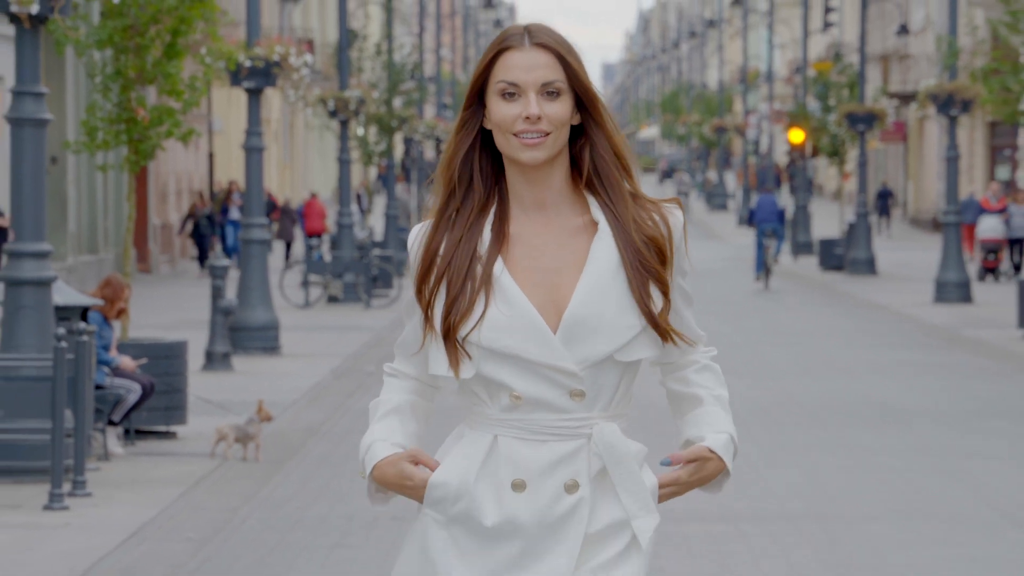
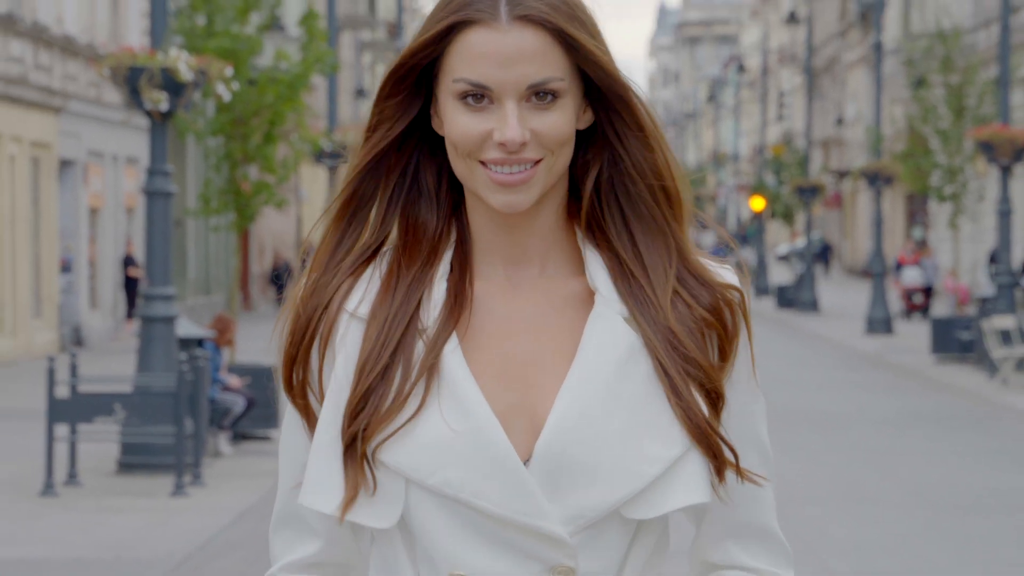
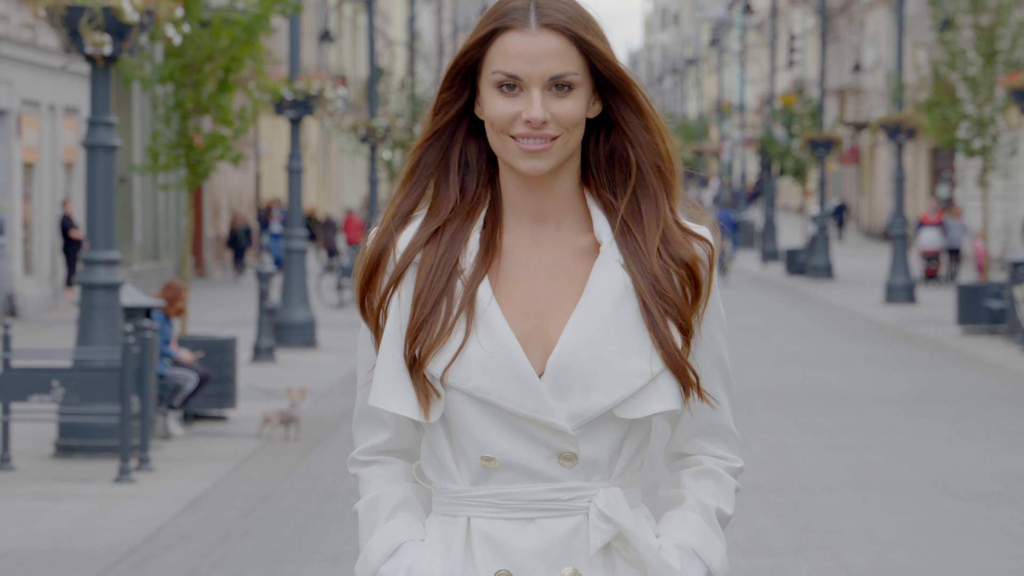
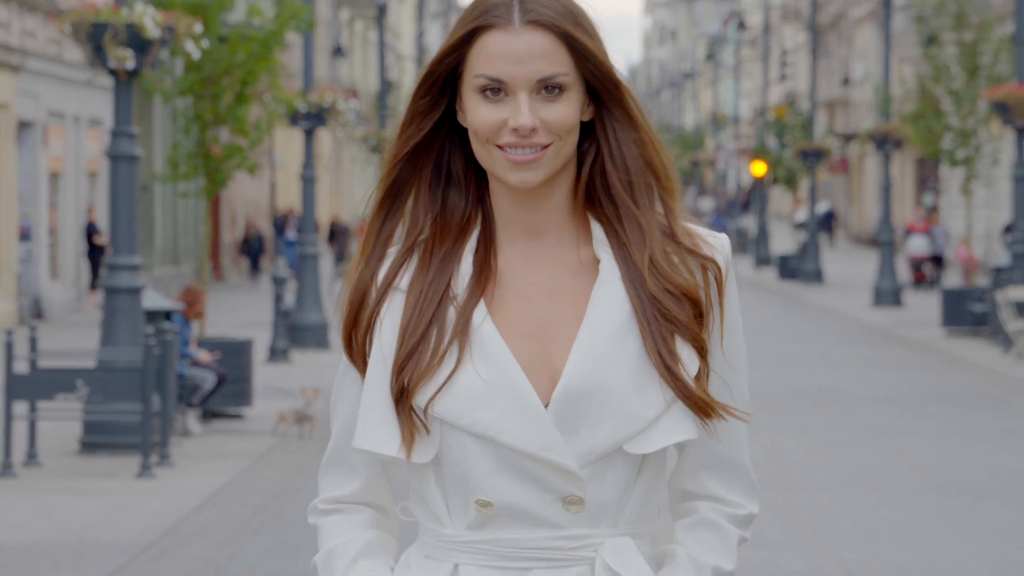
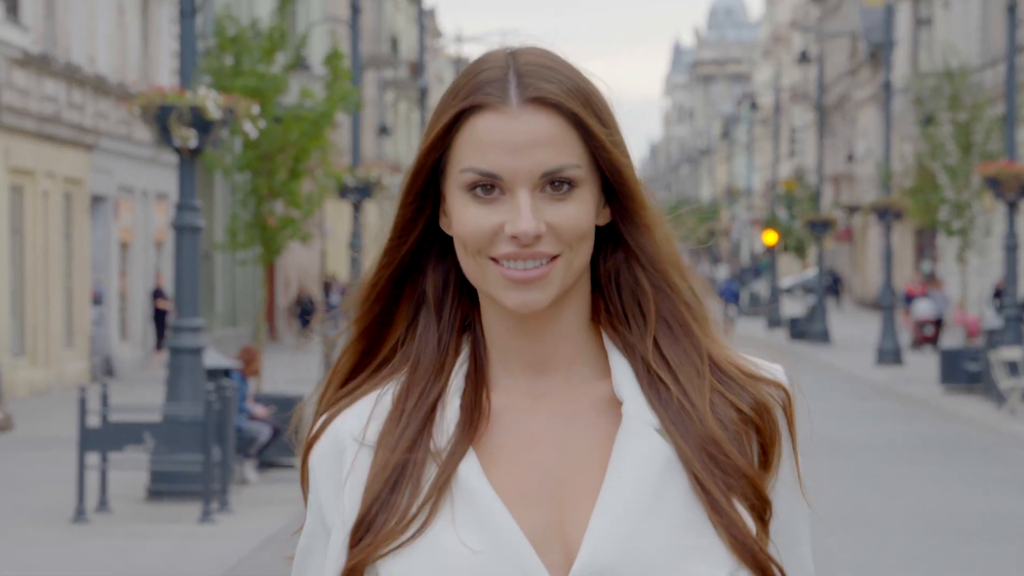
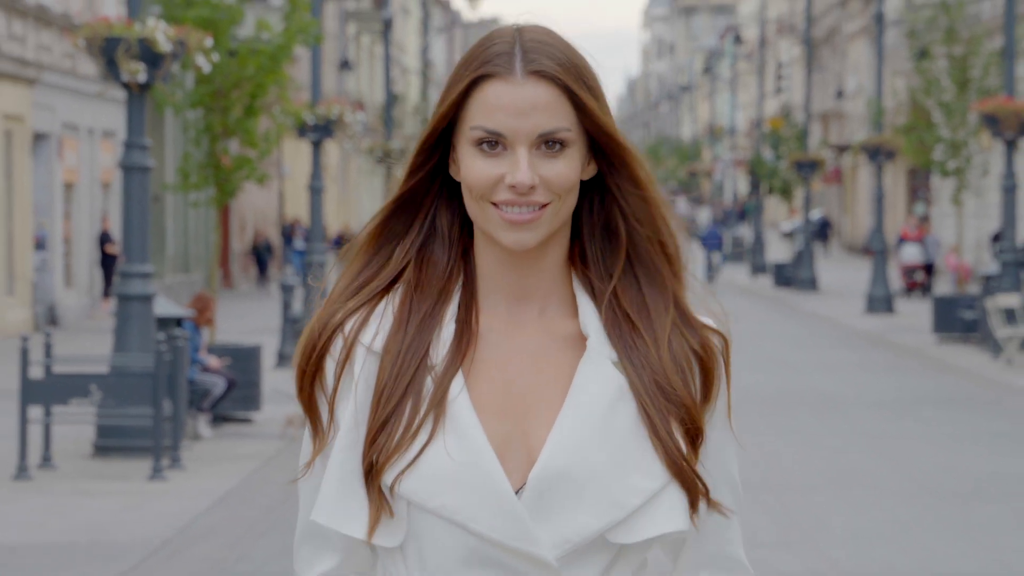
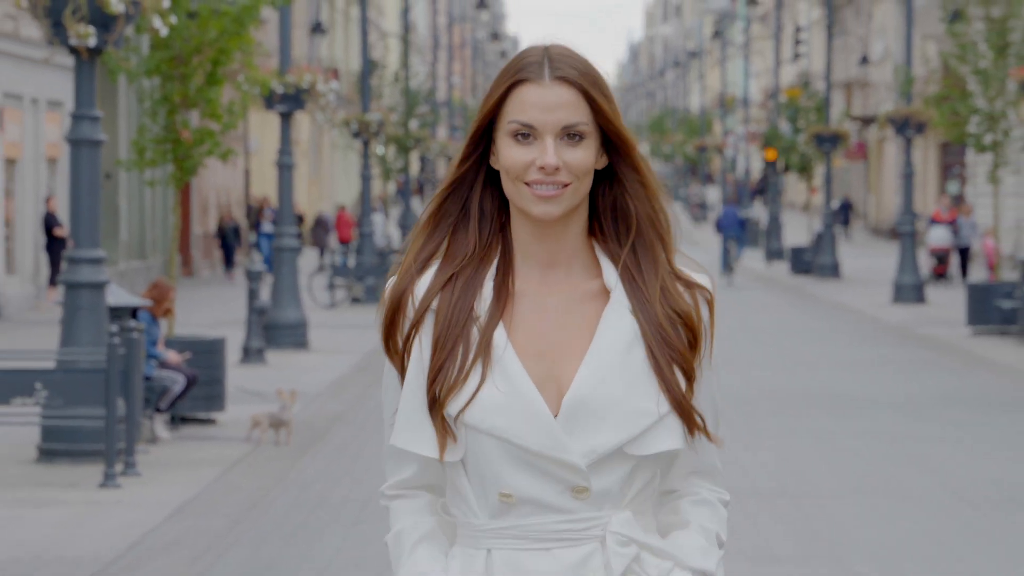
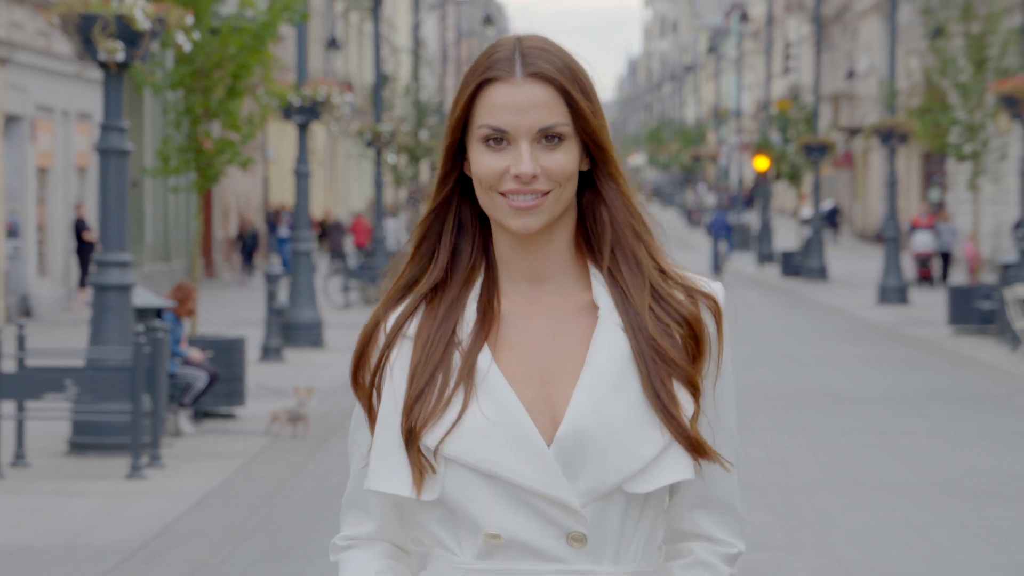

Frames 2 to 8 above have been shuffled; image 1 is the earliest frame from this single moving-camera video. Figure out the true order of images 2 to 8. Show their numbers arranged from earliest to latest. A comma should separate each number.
7, 3, 8, 4, 6, 2, 5
